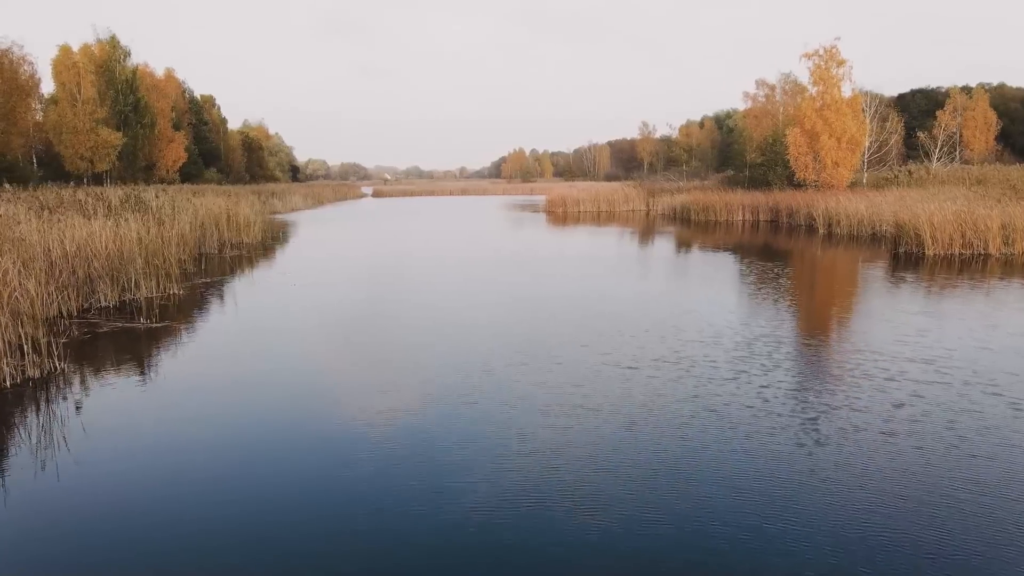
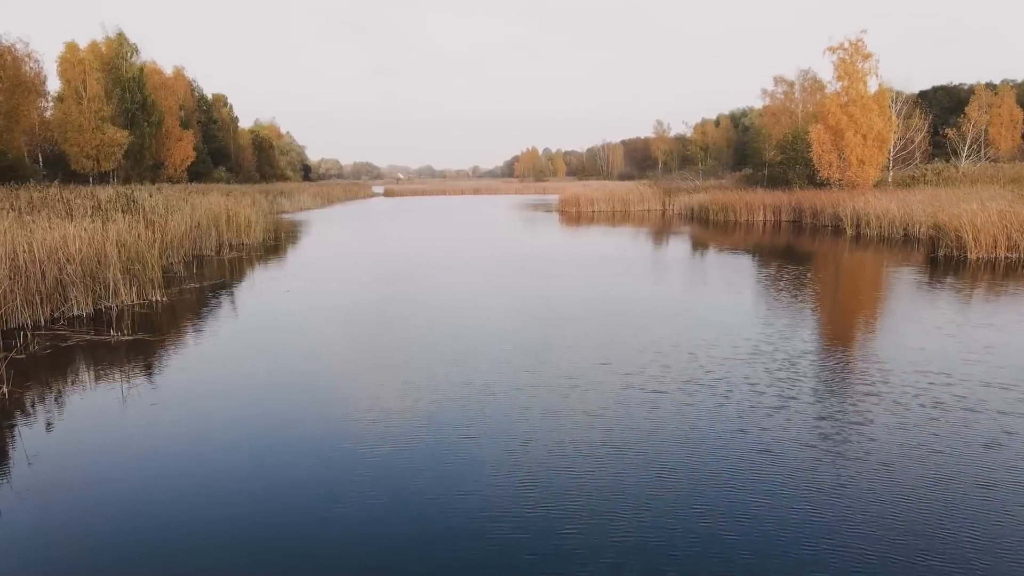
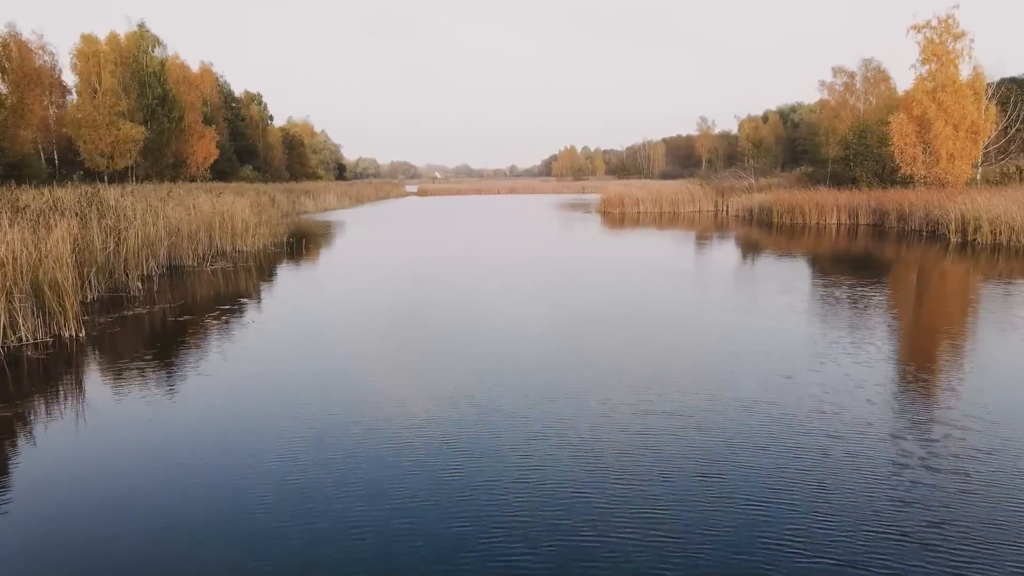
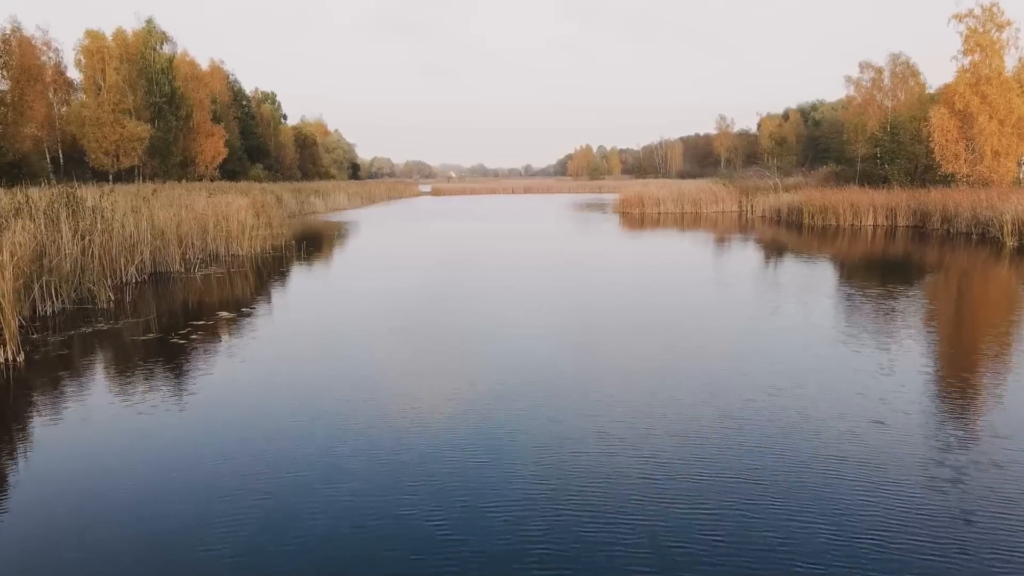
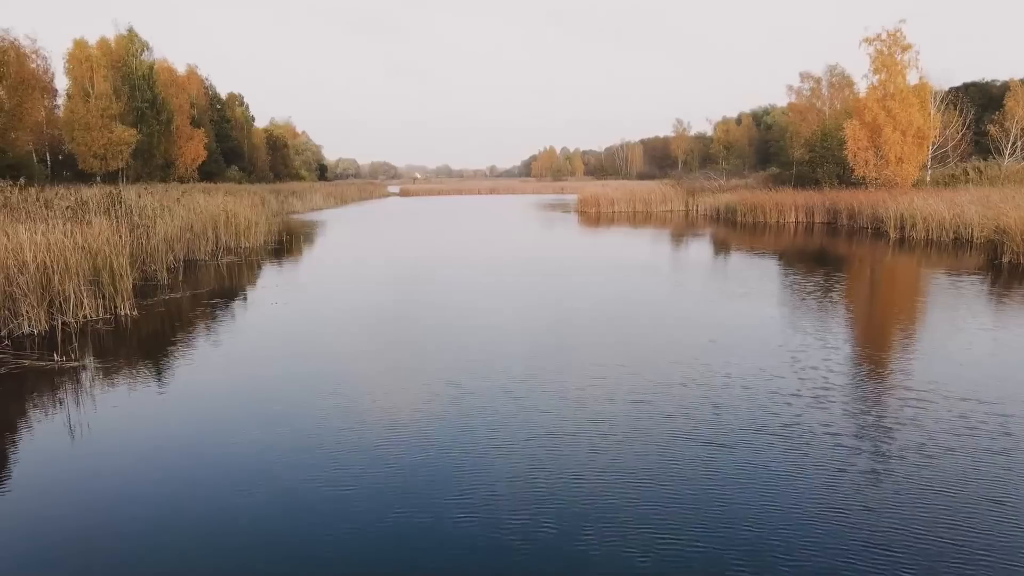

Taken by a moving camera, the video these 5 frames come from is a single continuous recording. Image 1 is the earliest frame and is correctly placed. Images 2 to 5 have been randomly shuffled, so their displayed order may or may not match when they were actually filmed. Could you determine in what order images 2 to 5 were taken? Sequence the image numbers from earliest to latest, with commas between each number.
2, 5, 3, 4
